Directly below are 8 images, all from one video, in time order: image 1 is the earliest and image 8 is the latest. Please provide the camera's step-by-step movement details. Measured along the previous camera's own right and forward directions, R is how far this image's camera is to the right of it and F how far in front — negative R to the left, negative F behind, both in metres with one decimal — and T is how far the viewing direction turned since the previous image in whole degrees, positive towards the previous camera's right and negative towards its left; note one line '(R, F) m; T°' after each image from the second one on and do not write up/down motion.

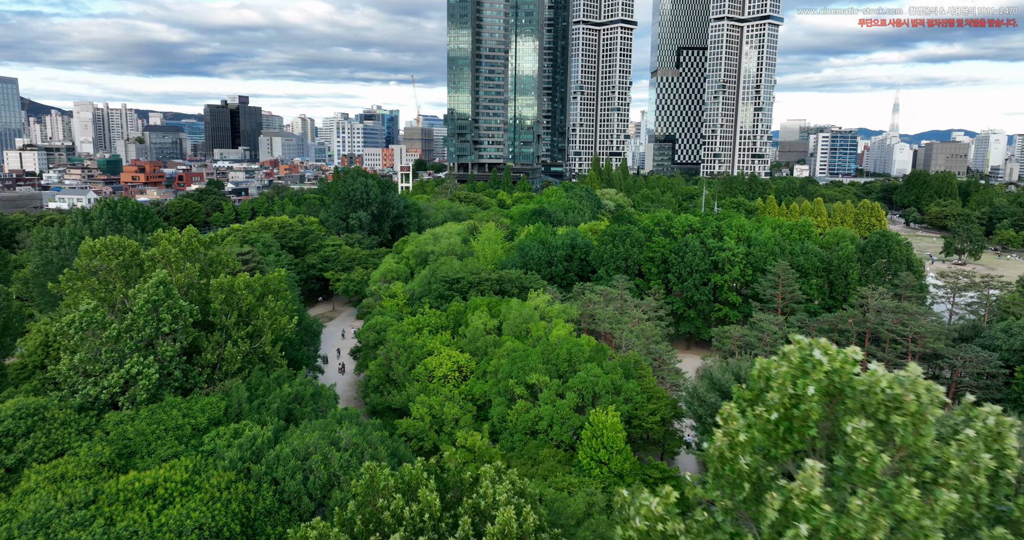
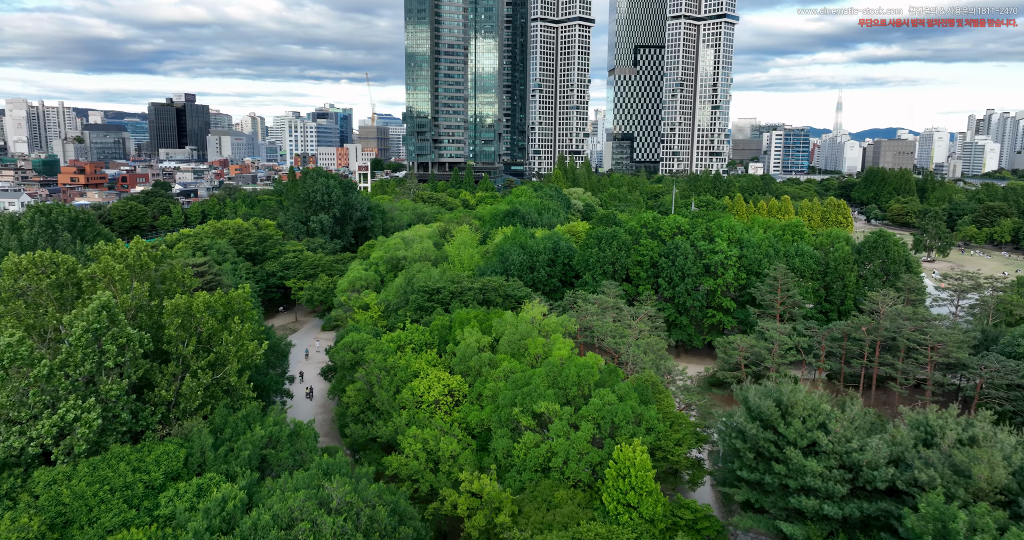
(-1.5, +3.1) m; +4°
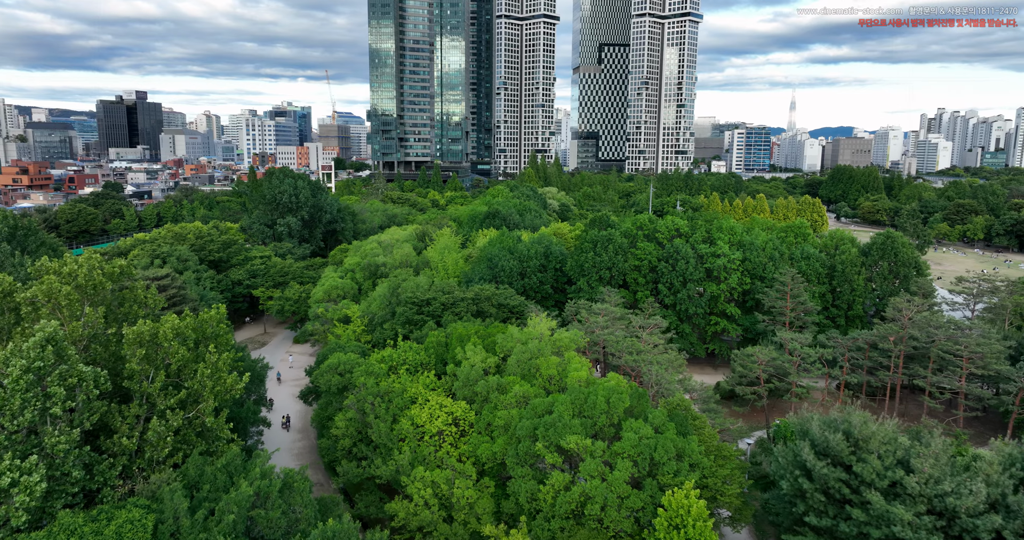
(-1.7, +3.0) m; +3°
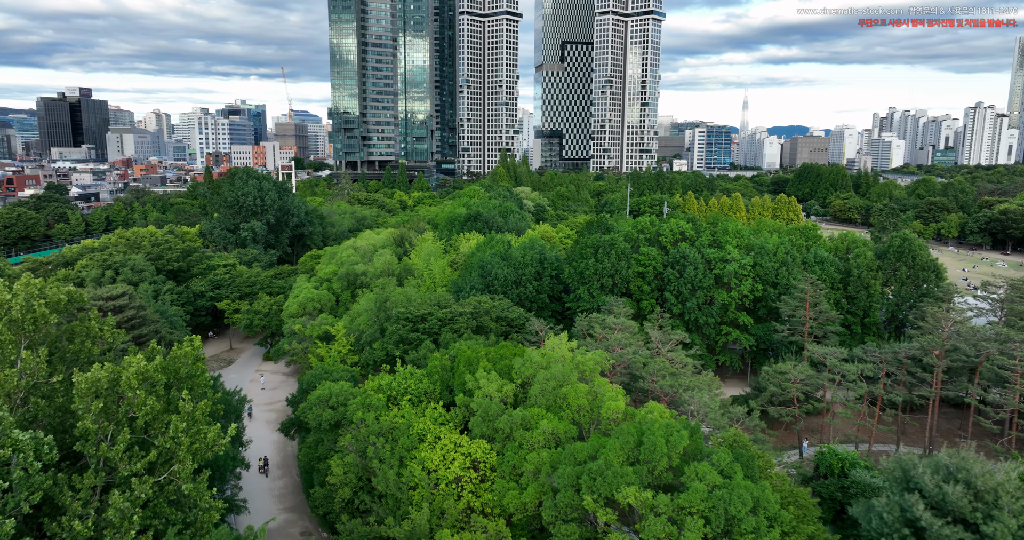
(-2.0, +3.4) m; +3°
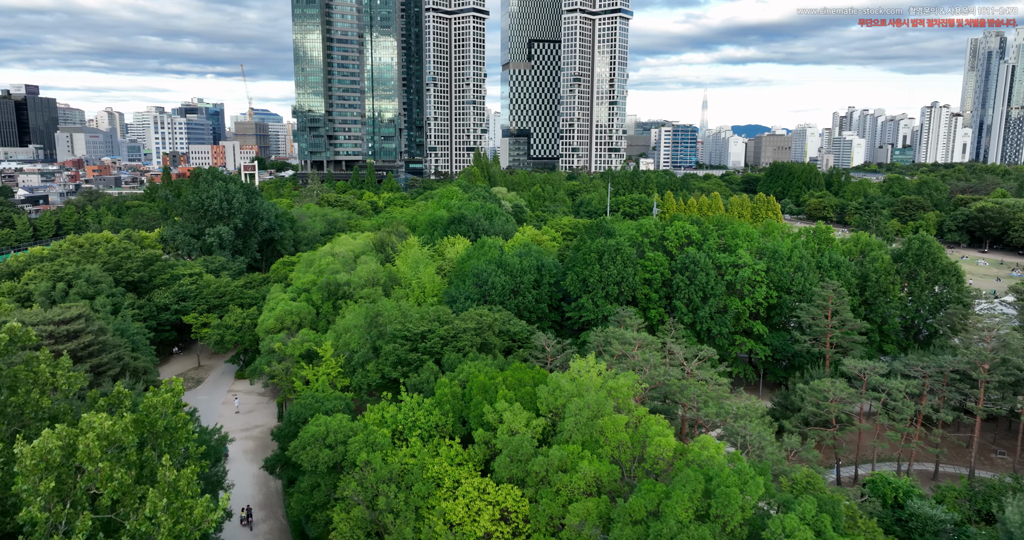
(-1.8, +3.0) m; +3°
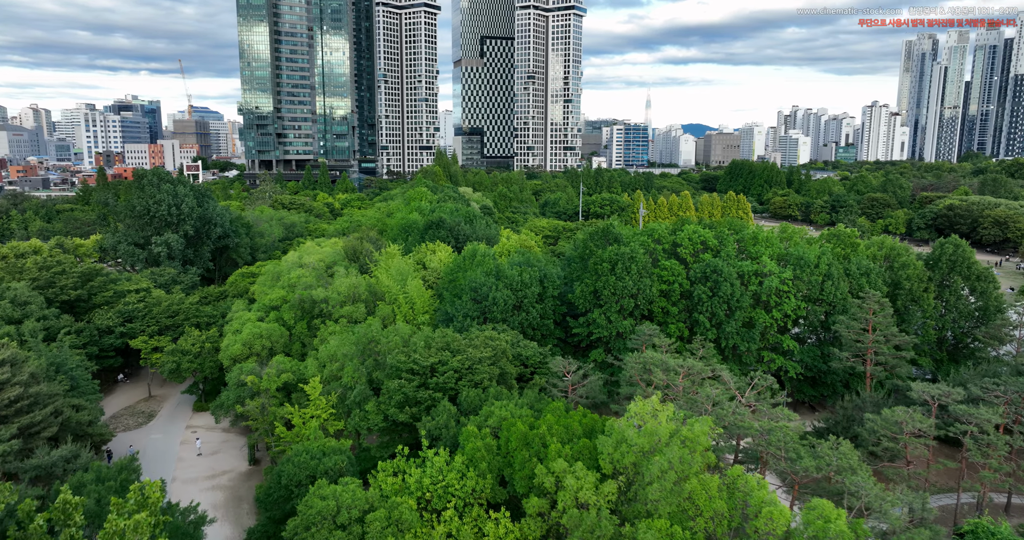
(-2.6, +4.2) m; +4°
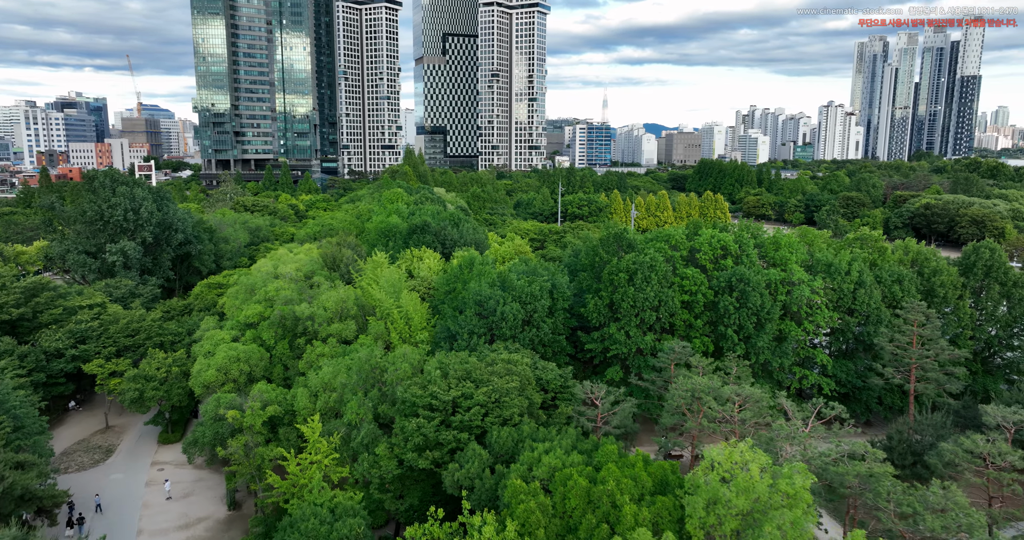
(-2.1, +3.3) m; +3°
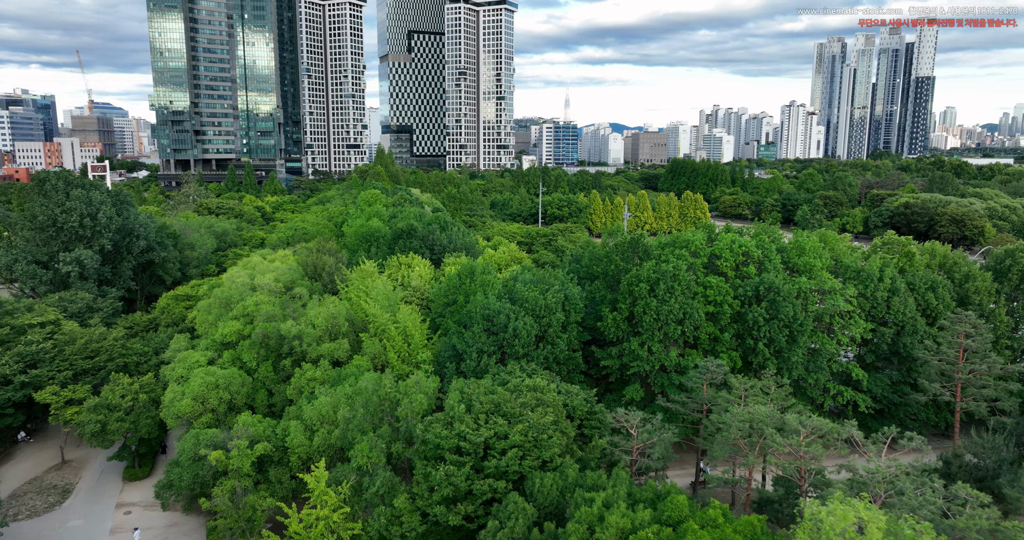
(-1.8, +2.9) m; +3°
